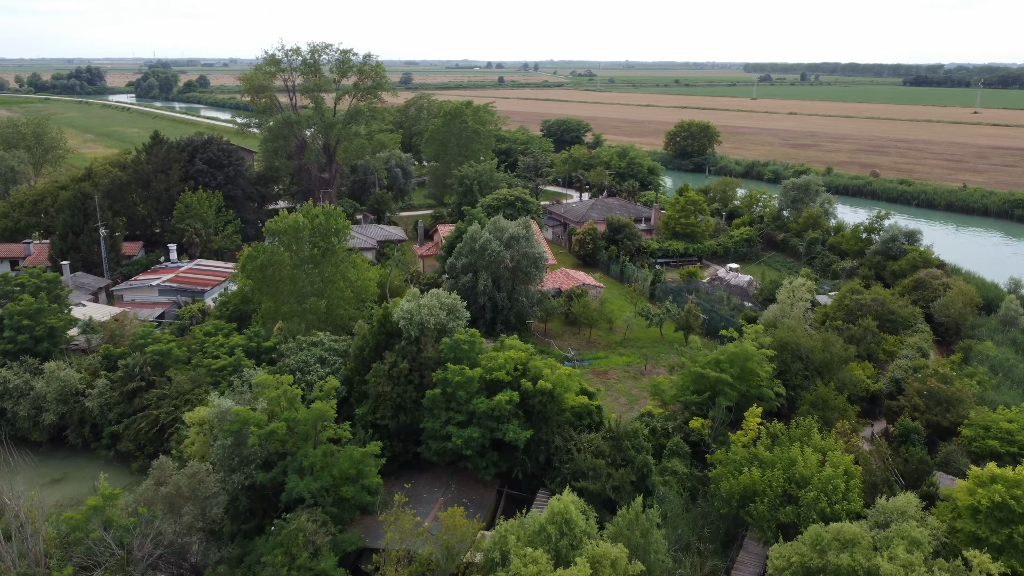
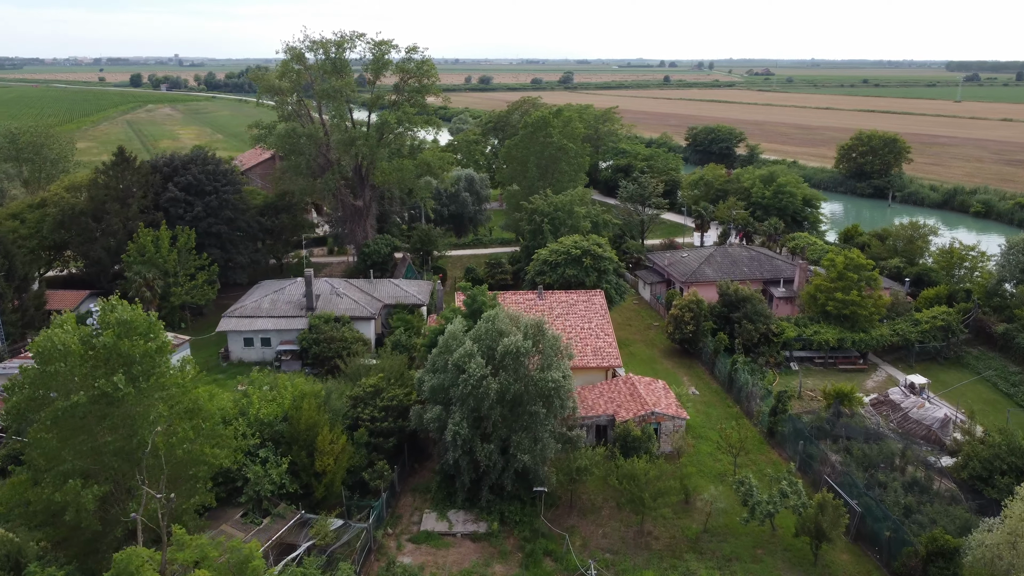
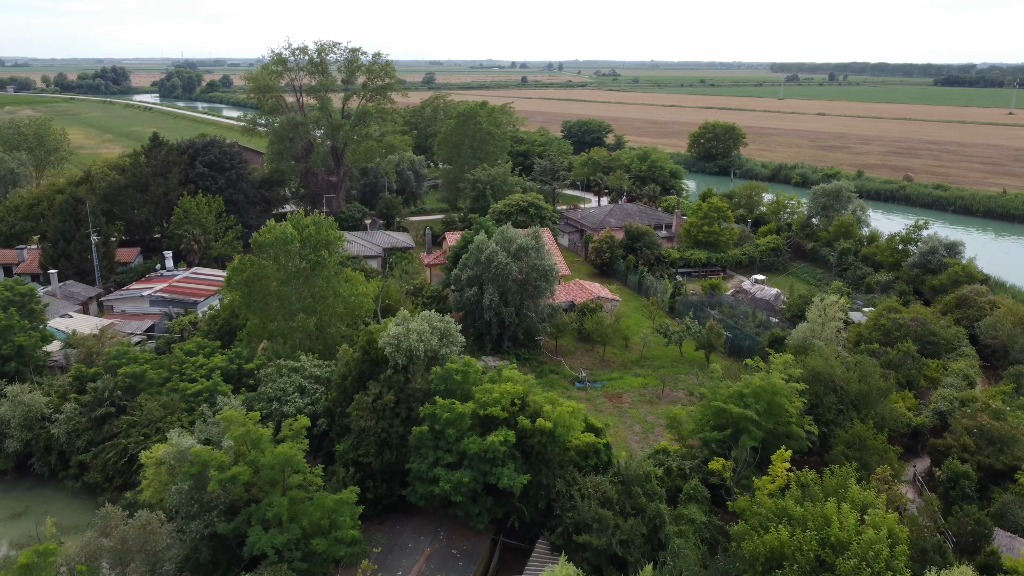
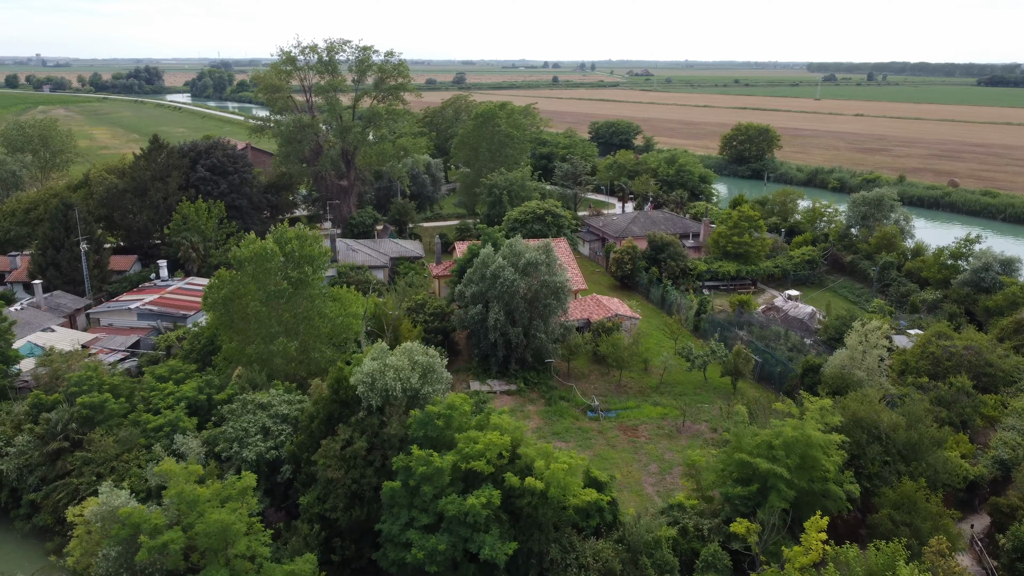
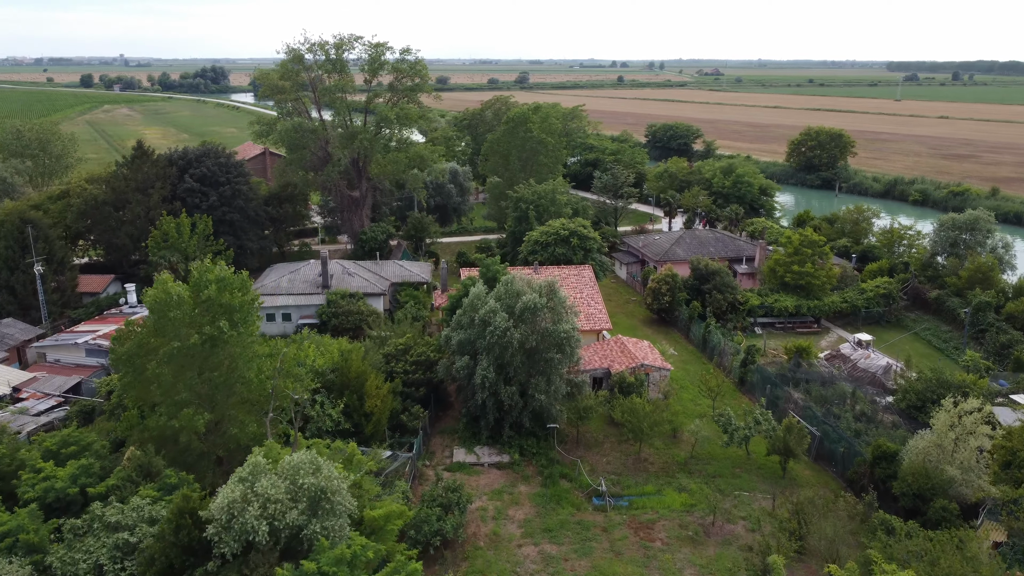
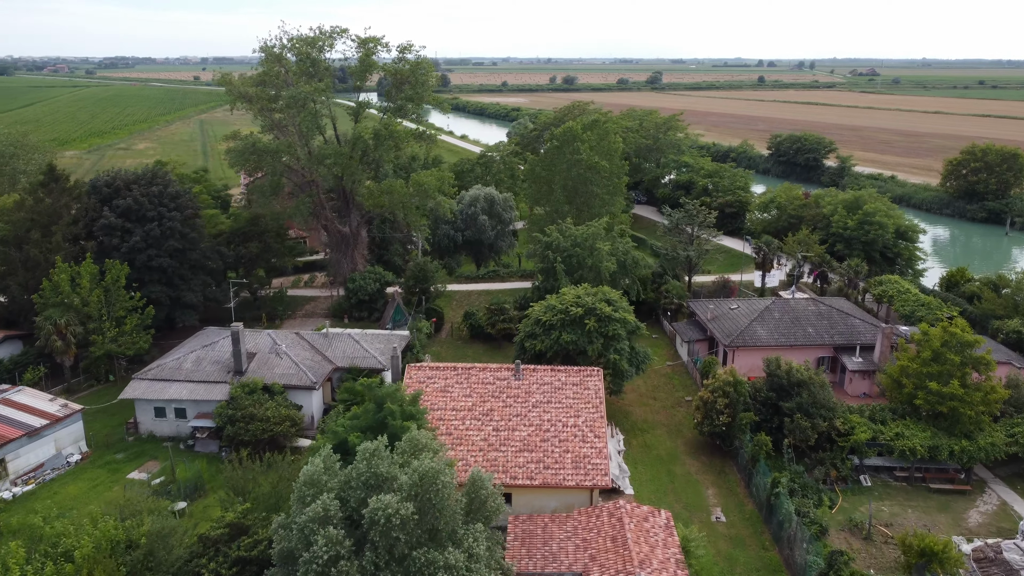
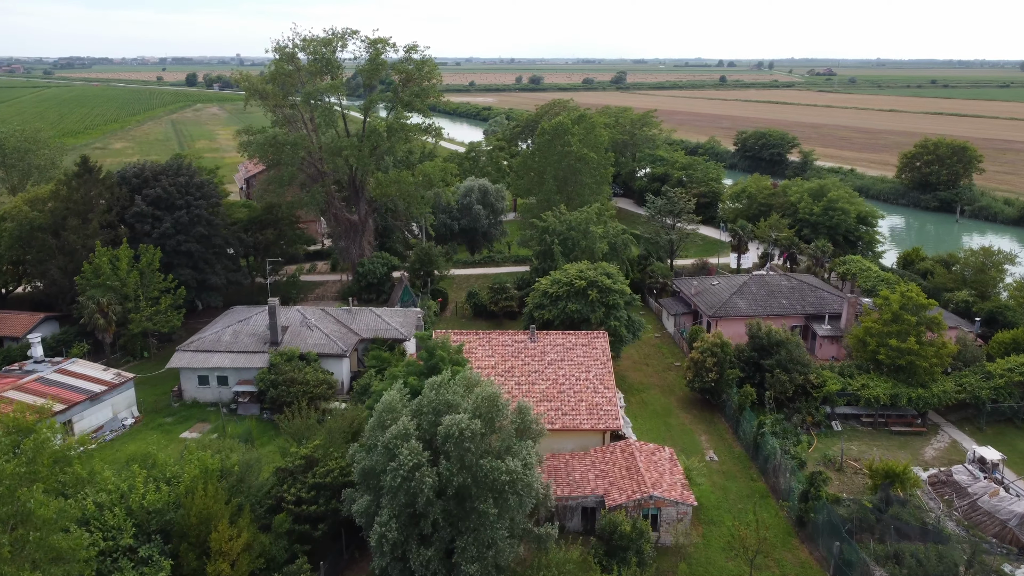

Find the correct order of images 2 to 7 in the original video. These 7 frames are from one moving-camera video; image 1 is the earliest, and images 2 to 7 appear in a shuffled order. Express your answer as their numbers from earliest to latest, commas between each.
3, 4, 5, 2, 7, 6
